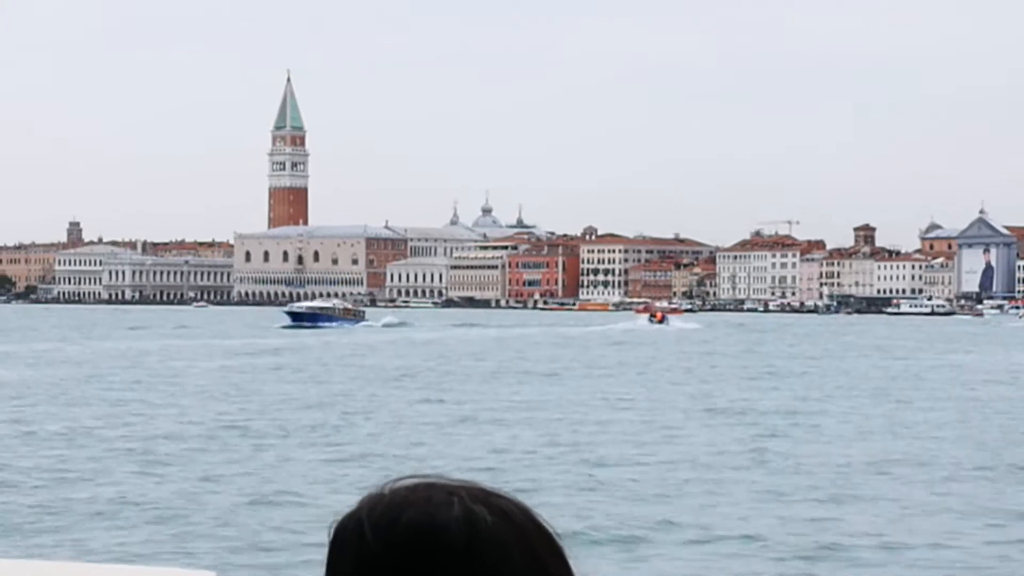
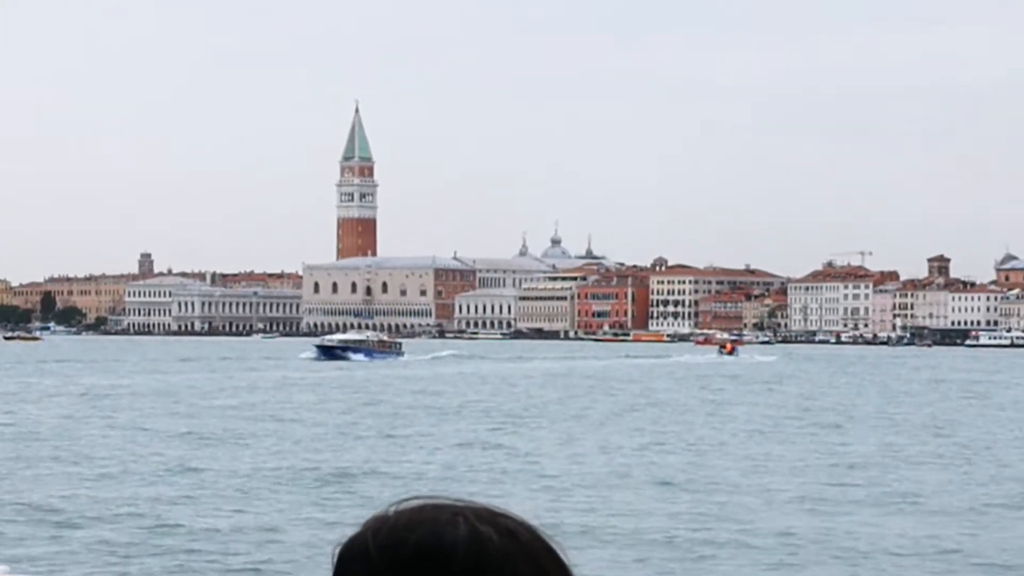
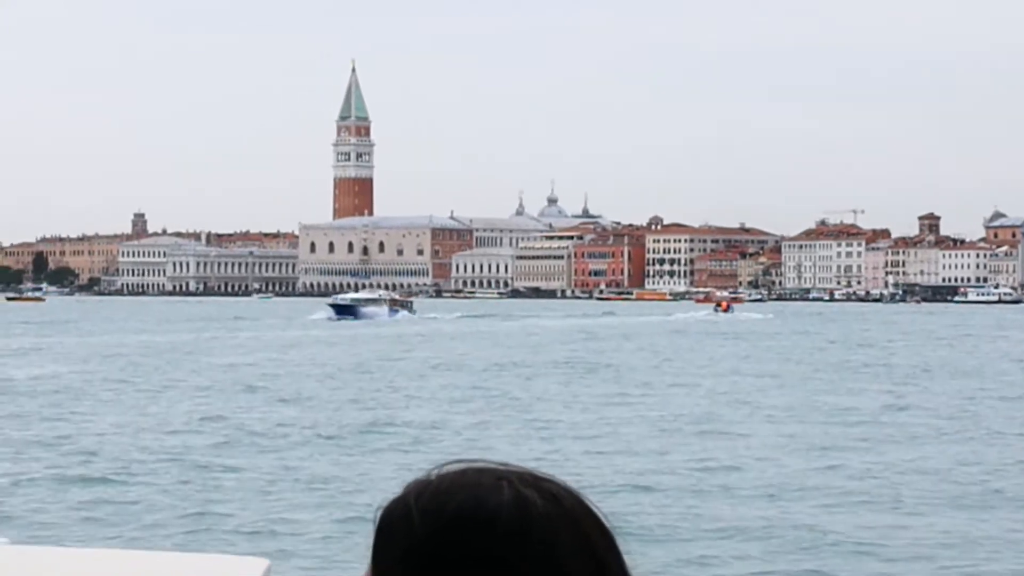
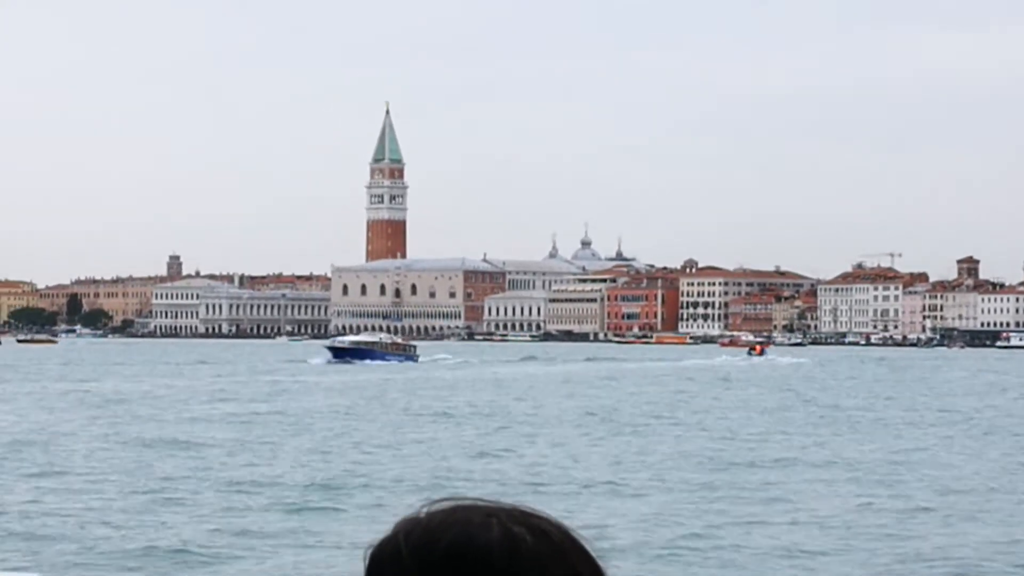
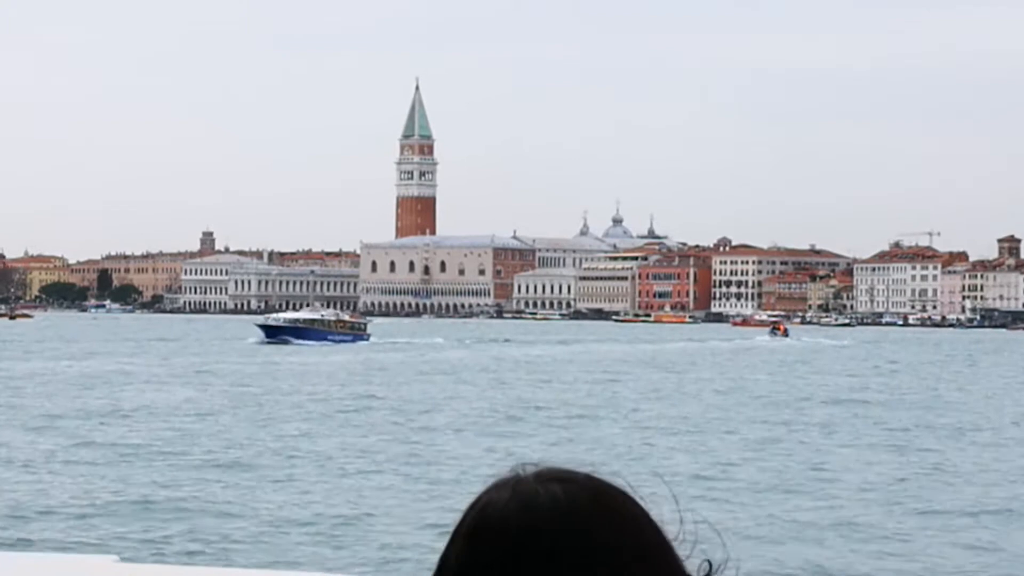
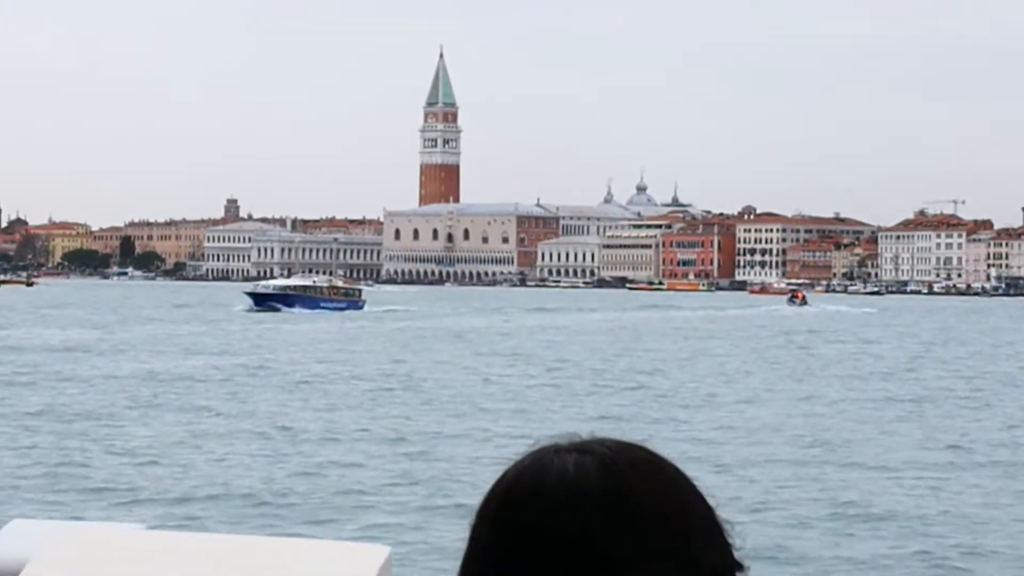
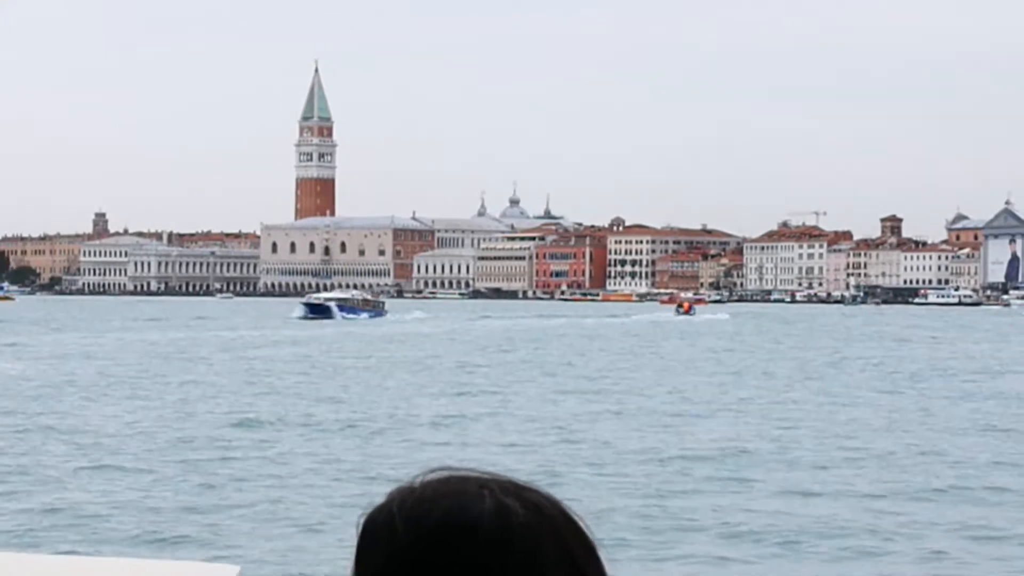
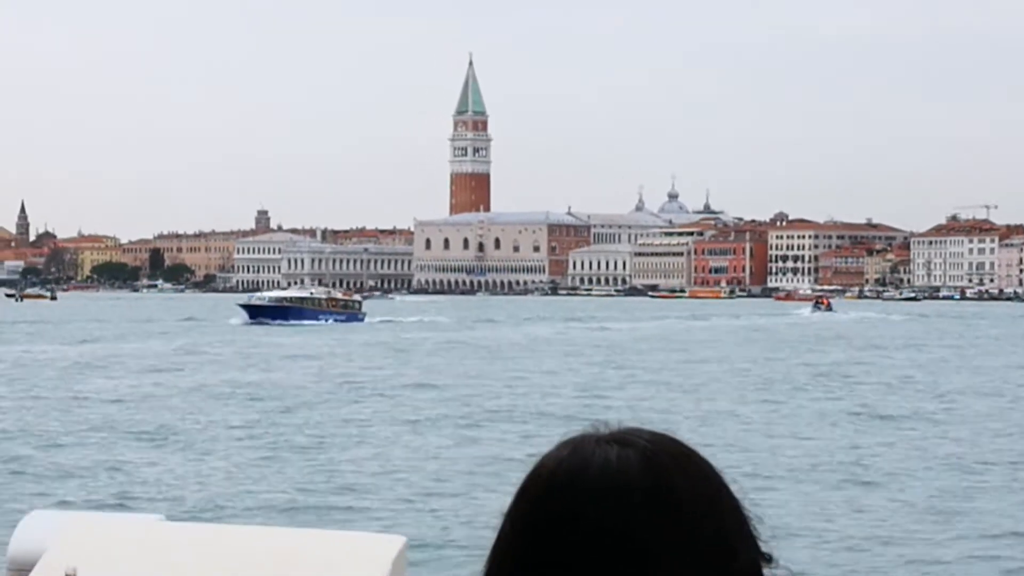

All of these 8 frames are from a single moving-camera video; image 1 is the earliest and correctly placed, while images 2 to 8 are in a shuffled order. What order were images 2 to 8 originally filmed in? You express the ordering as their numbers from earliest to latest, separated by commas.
7, 3, 2, 4, 5, 6, 8
